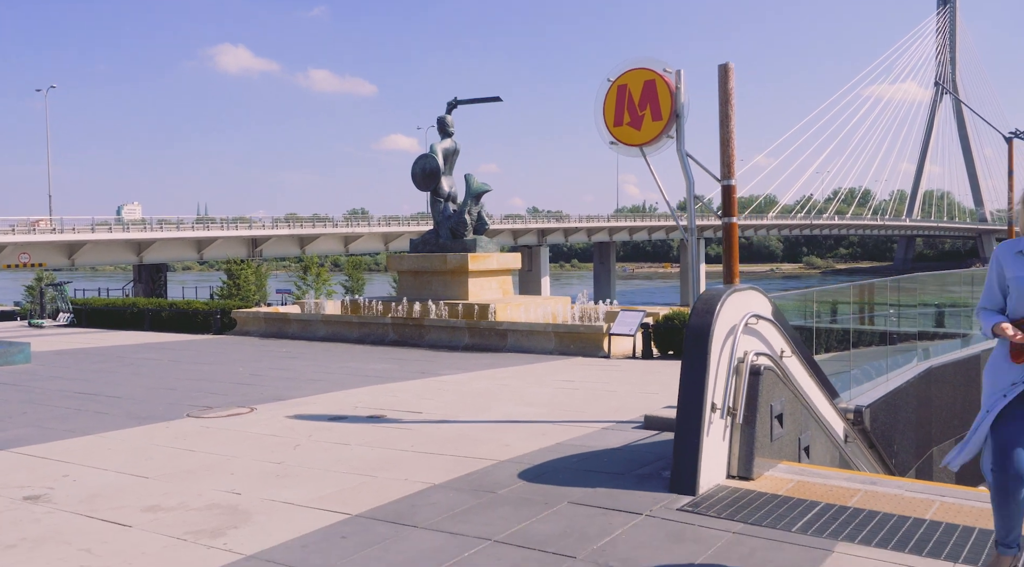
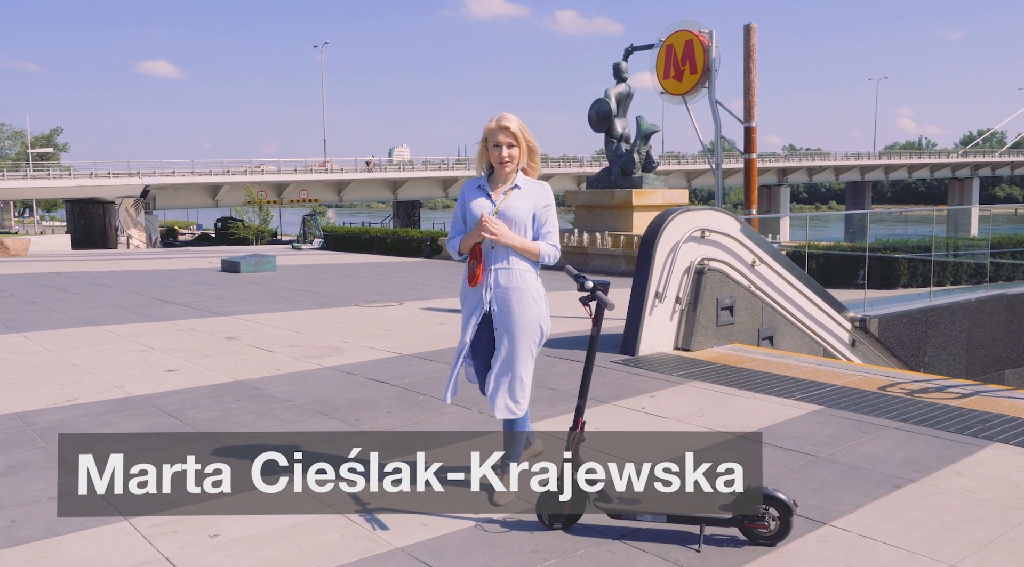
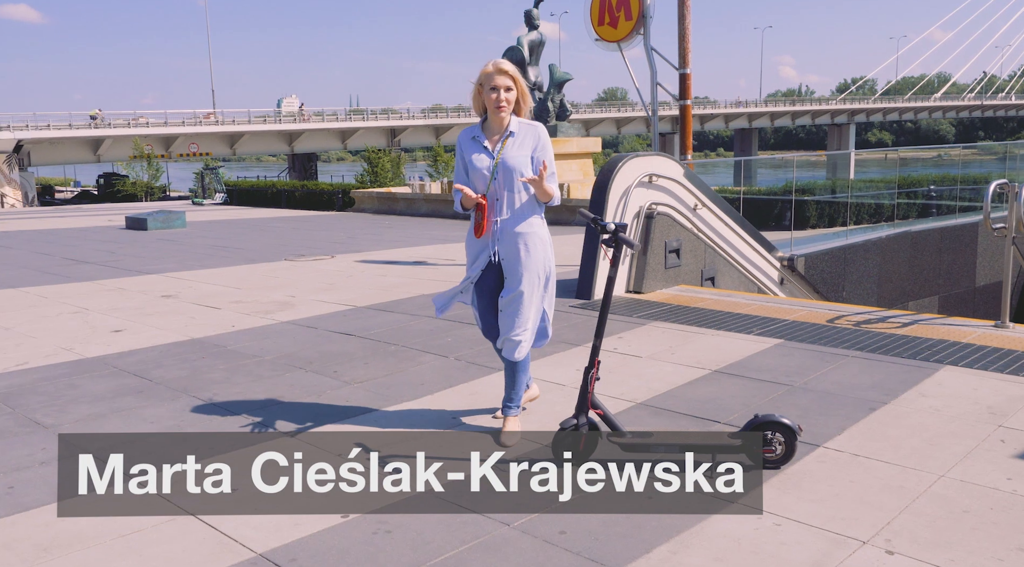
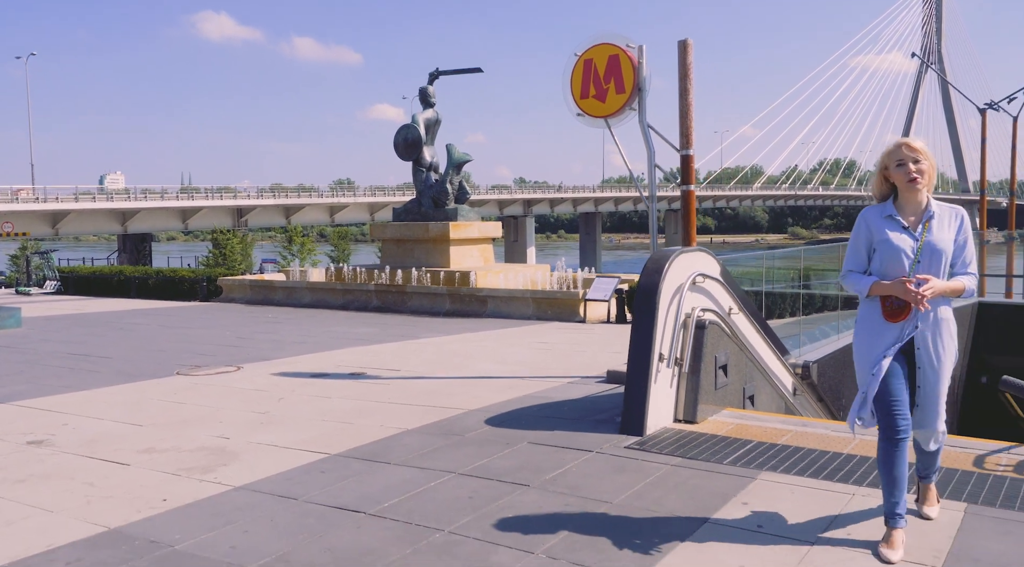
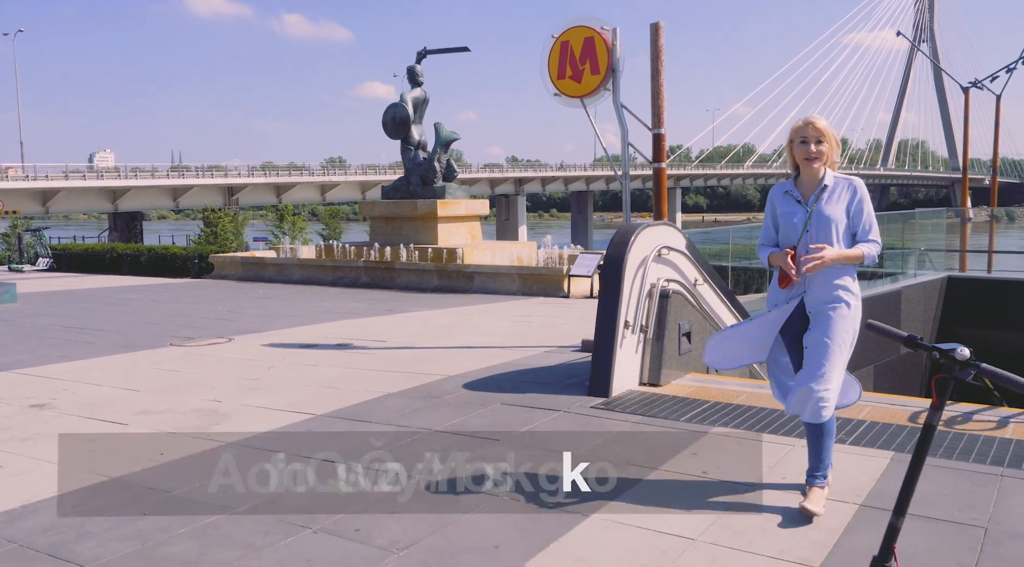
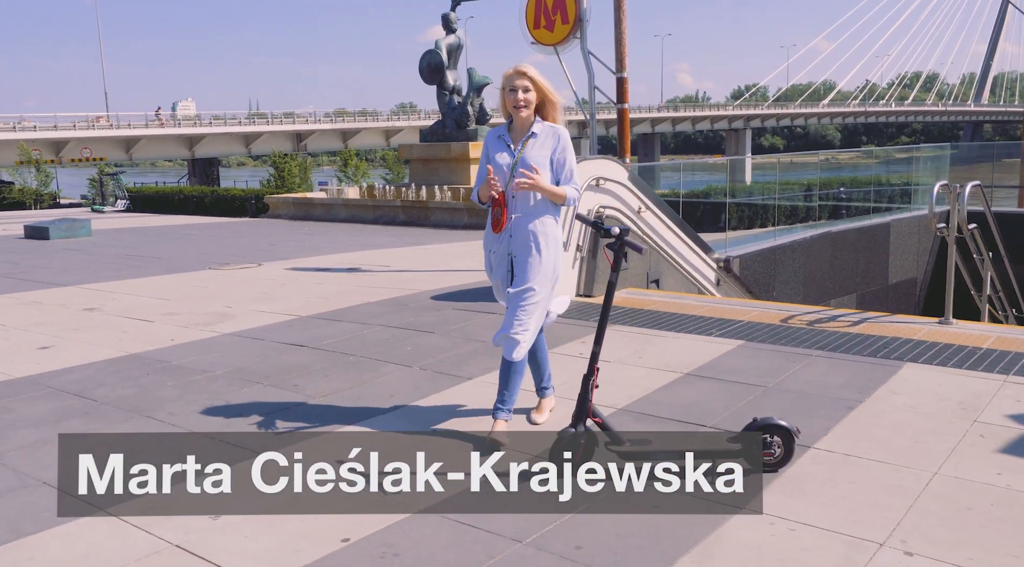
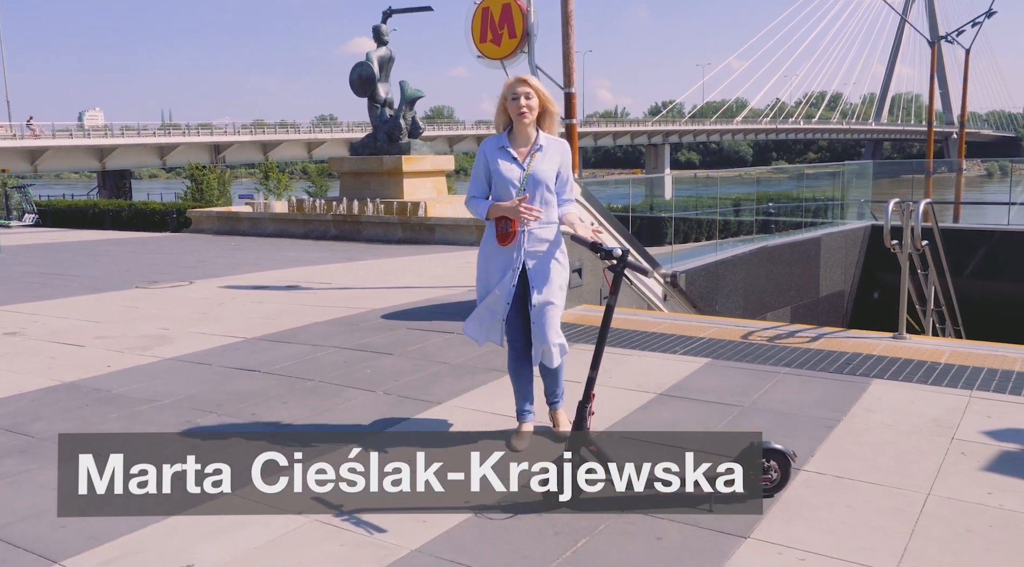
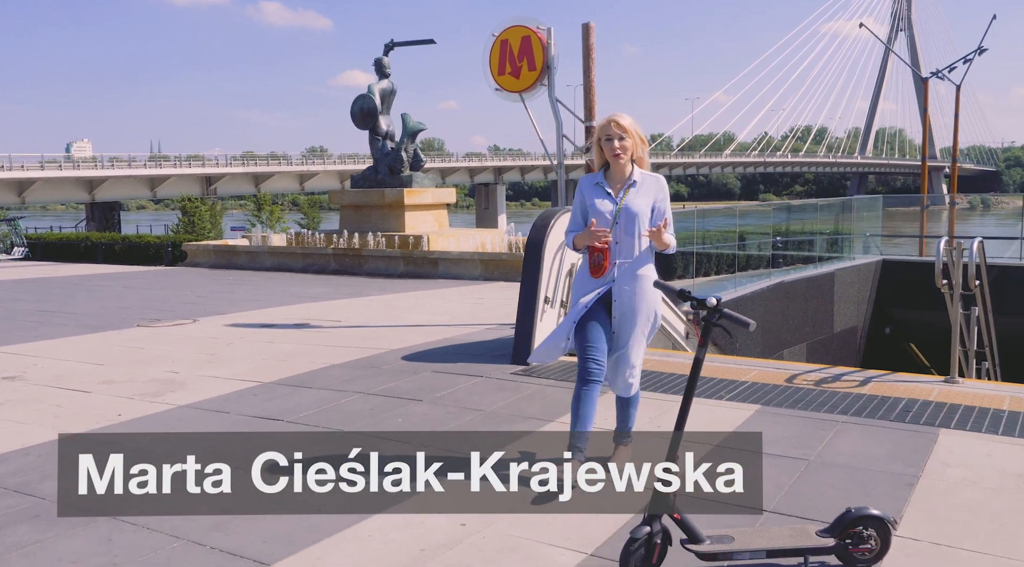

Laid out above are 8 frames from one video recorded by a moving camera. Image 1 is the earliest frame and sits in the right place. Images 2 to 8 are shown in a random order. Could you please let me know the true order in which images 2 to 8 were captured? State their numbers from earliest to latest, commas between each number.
4, 5, 8, 7, 6, 3, 2
